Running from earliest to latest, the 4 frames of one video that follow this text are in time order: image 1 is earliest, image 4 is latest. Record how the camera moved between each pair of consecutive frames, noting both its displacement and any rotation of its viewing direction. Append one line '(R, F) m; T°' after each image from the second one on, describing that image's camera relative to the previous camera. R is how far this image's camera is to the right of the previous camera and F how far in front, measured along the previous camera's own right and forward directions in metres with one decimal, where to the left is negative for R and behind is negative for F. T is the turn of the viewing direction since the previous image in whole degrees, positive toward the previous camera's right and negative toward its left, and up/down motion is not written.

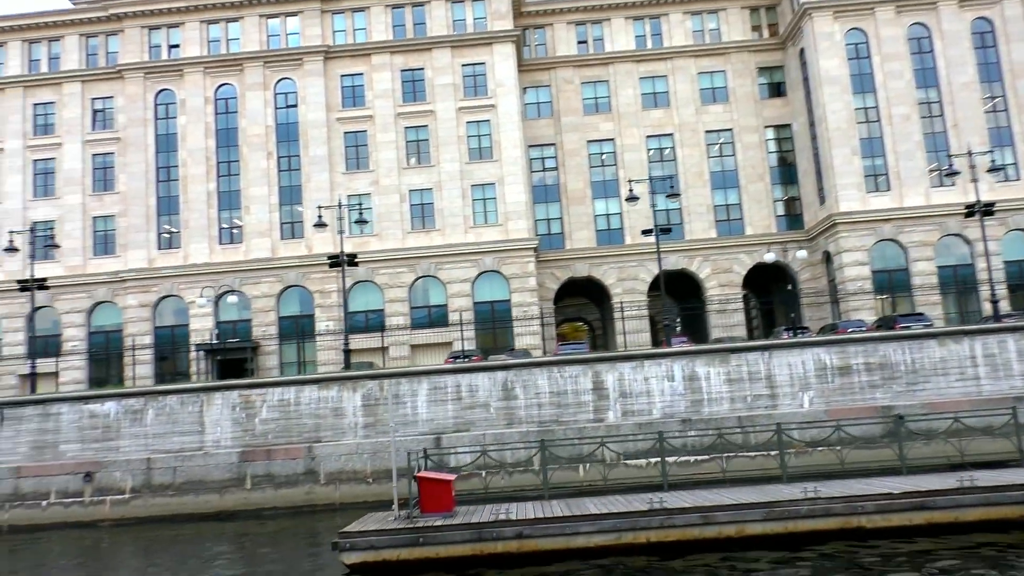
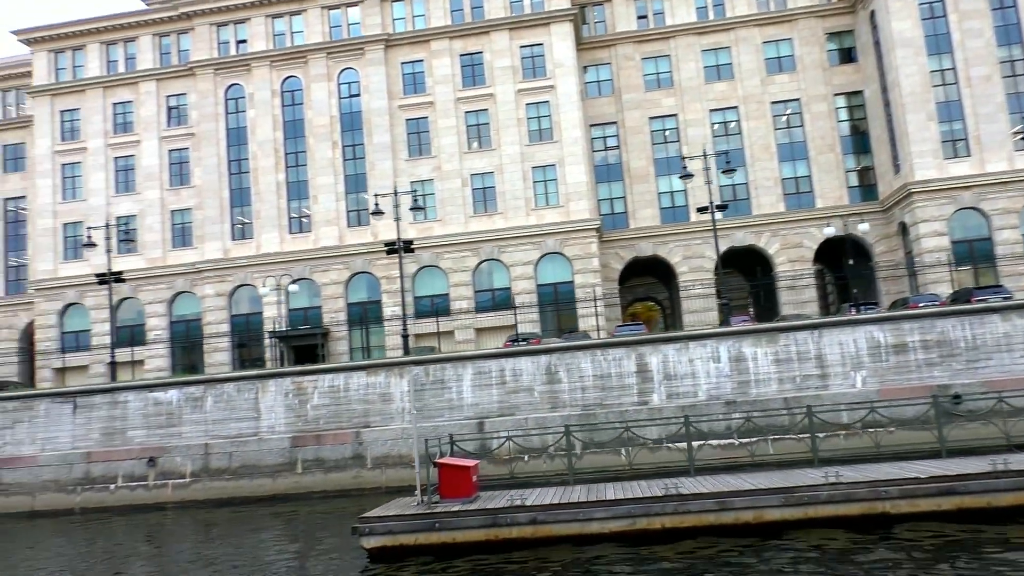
(+0.7, 0.0) m; -5°
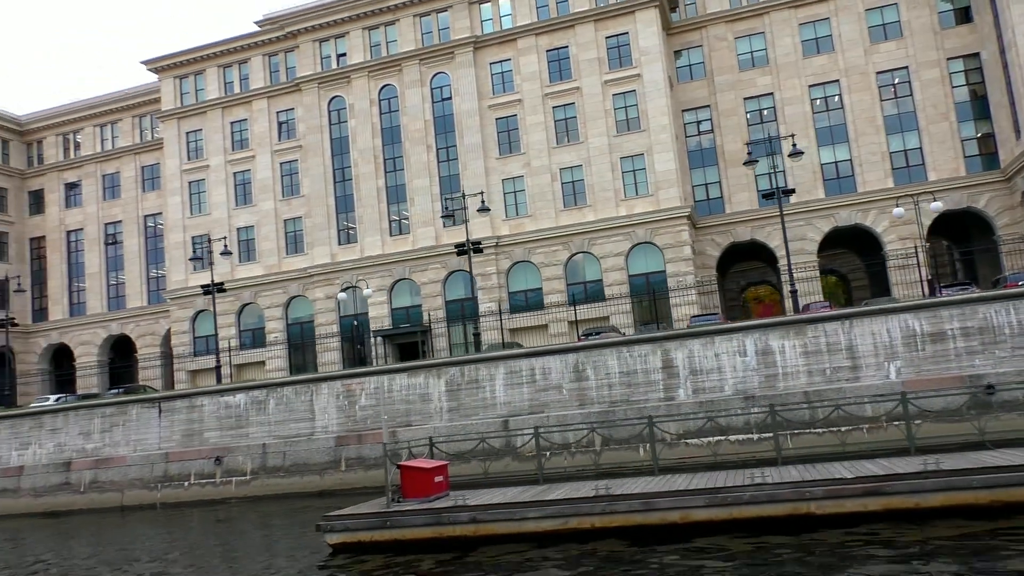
(+2.1, -0.3) m; -9°
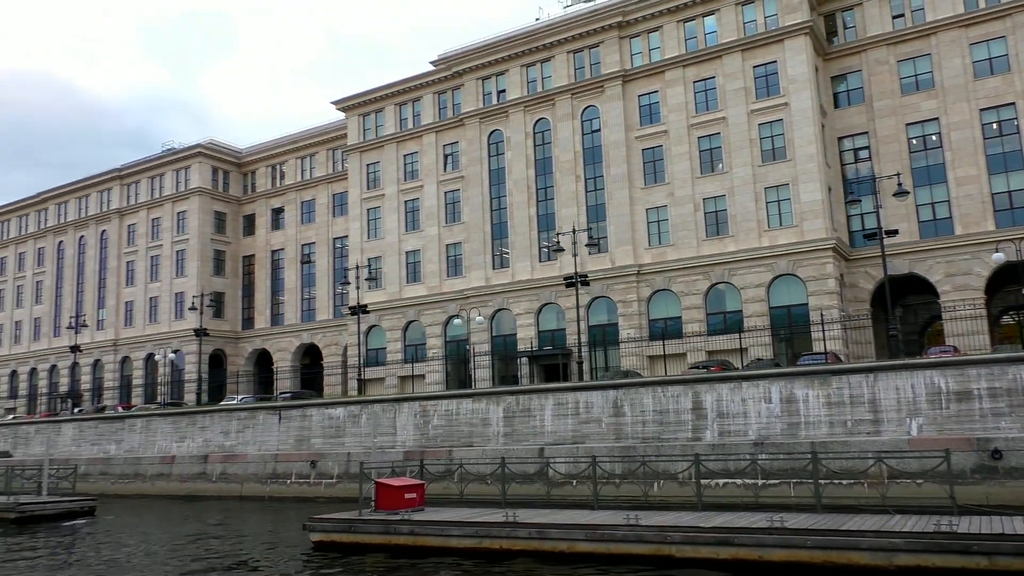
(+3.3, -1.2) m; -14°
